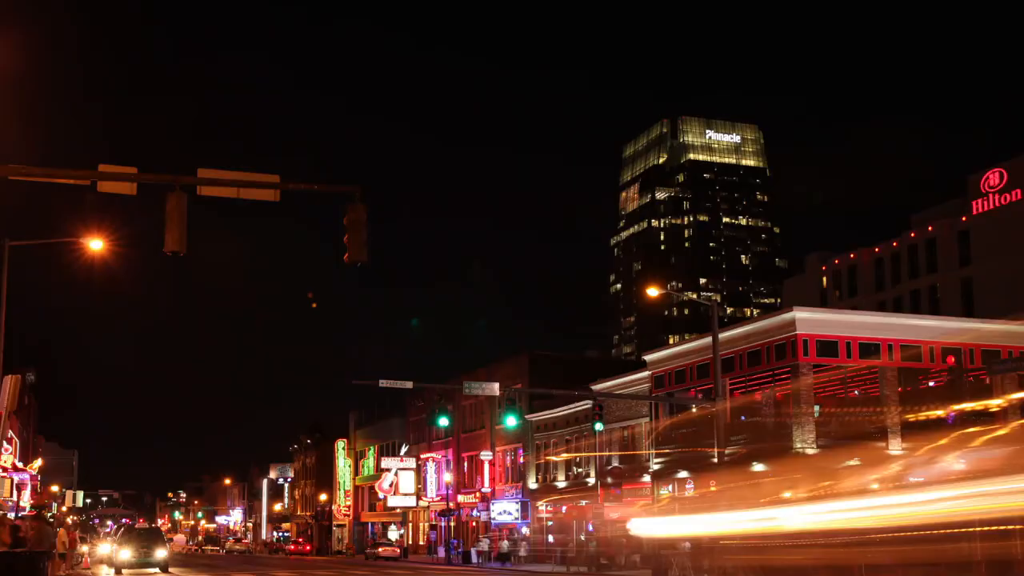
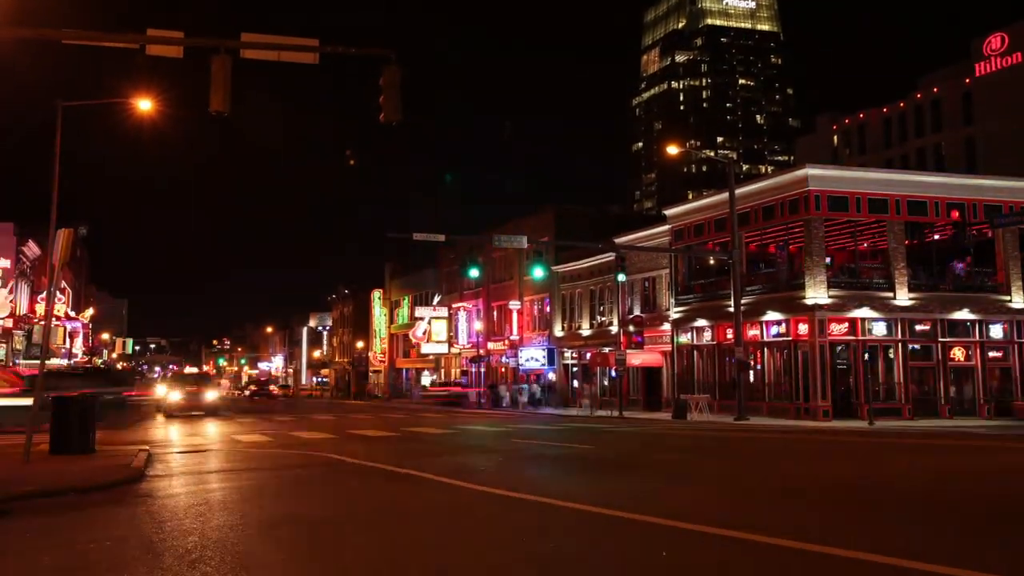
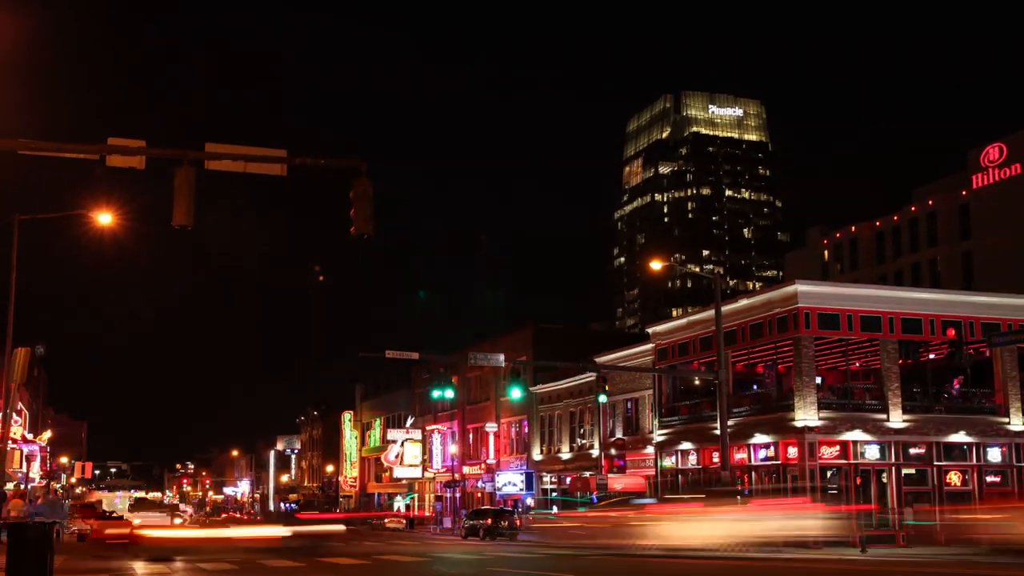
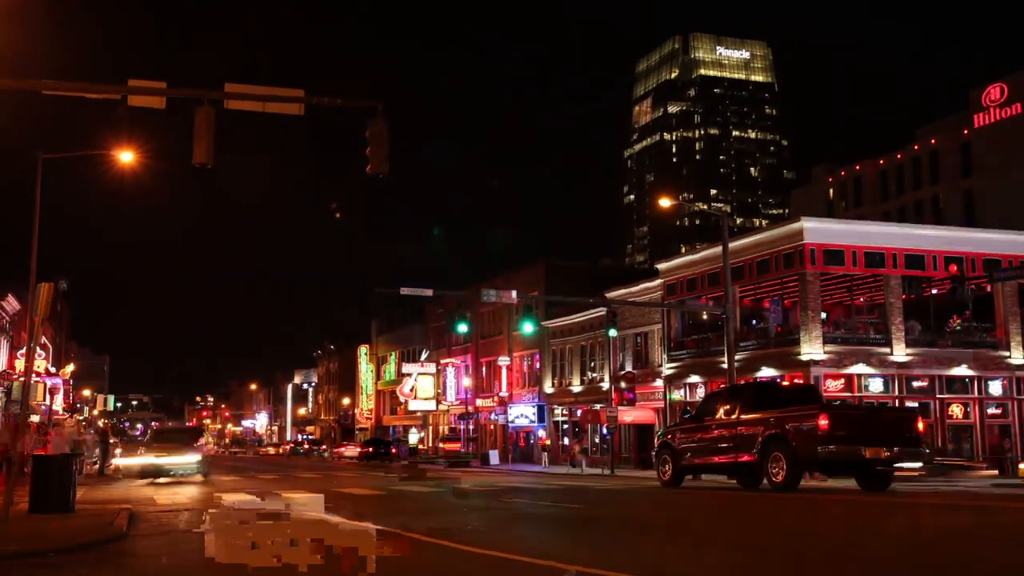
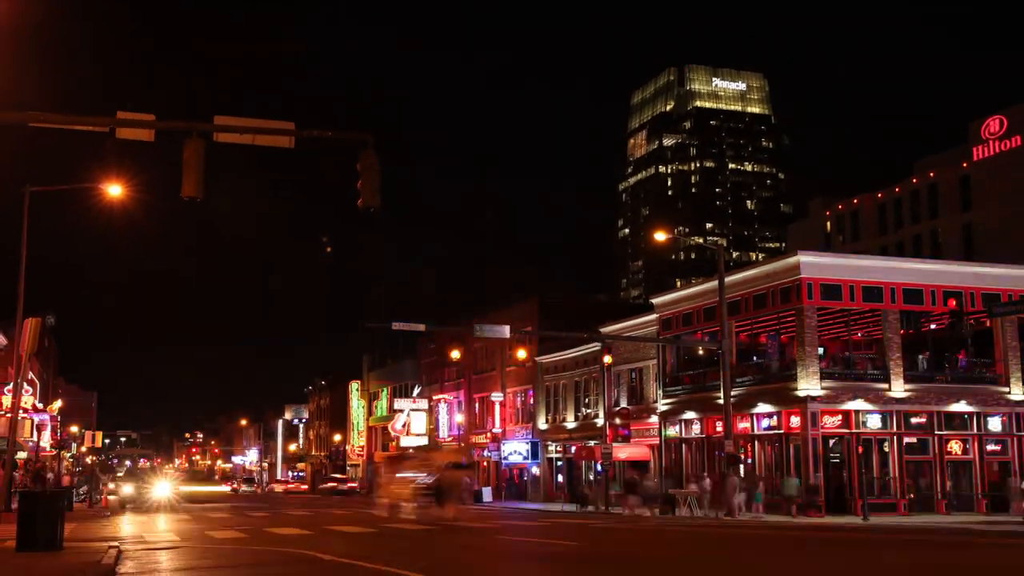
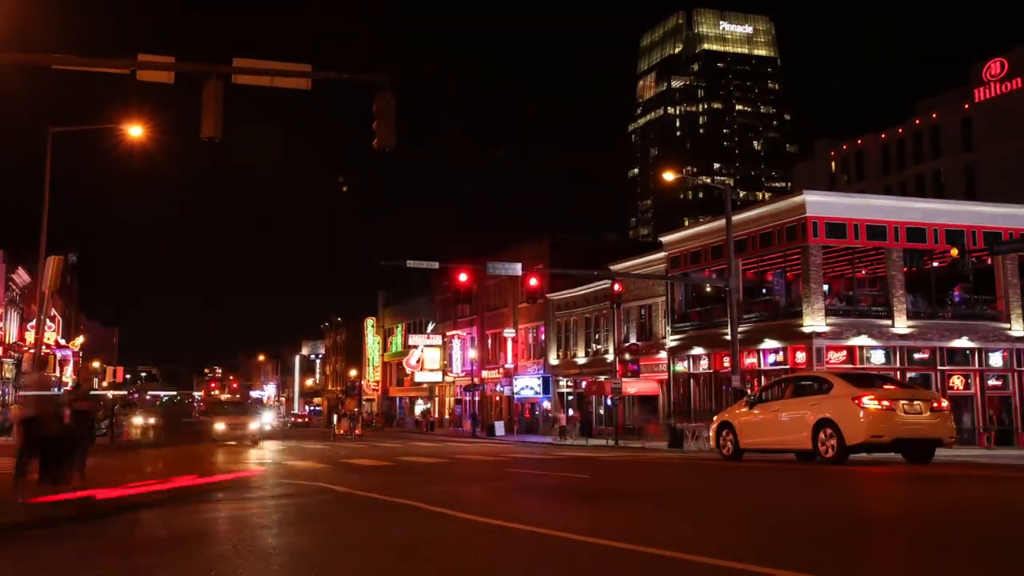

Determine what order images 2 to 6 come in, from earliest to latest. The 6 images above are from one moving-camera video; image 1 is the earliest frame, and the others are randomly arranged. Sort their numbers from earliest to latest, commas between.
3, 5, 4, 6, 2
